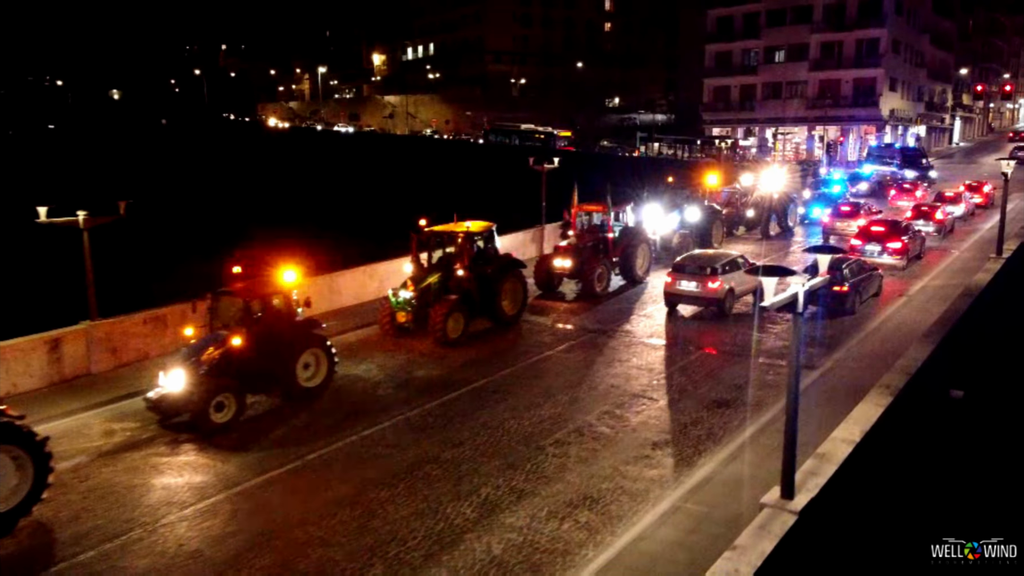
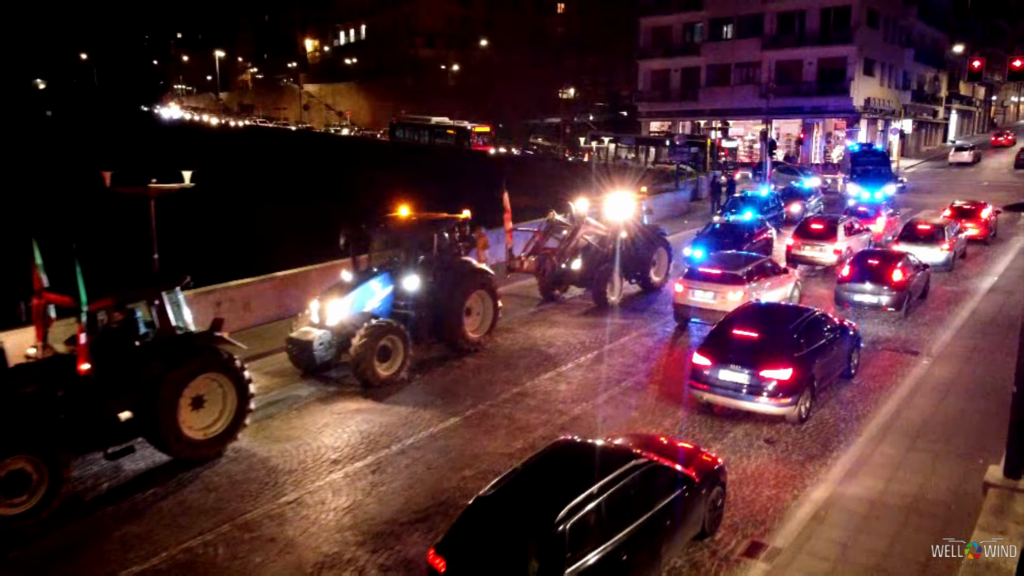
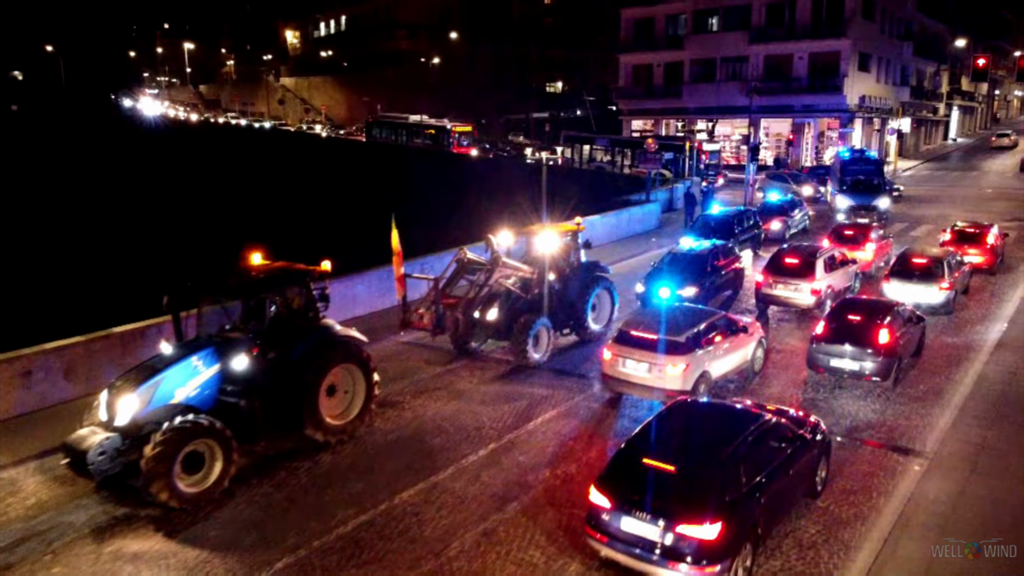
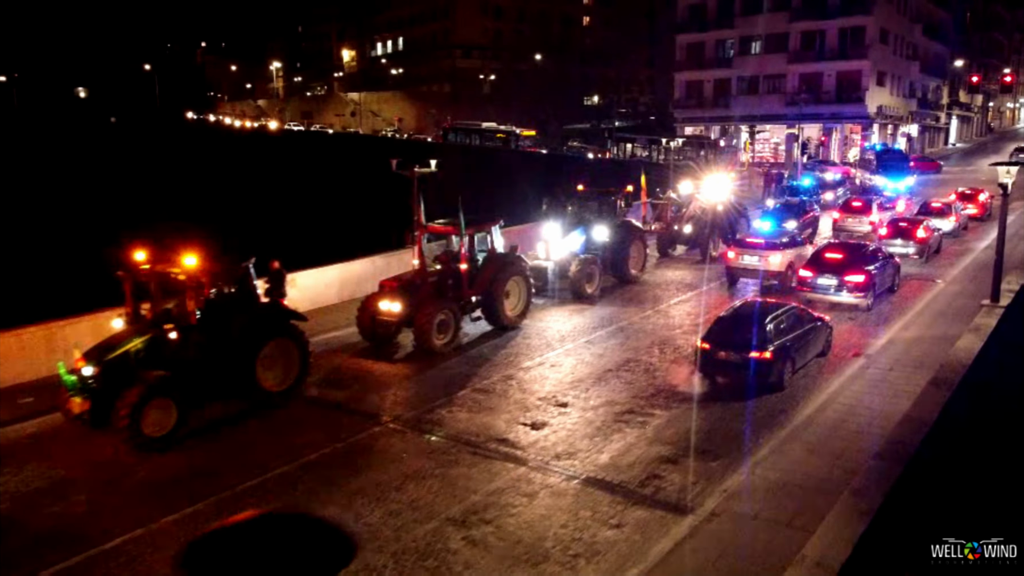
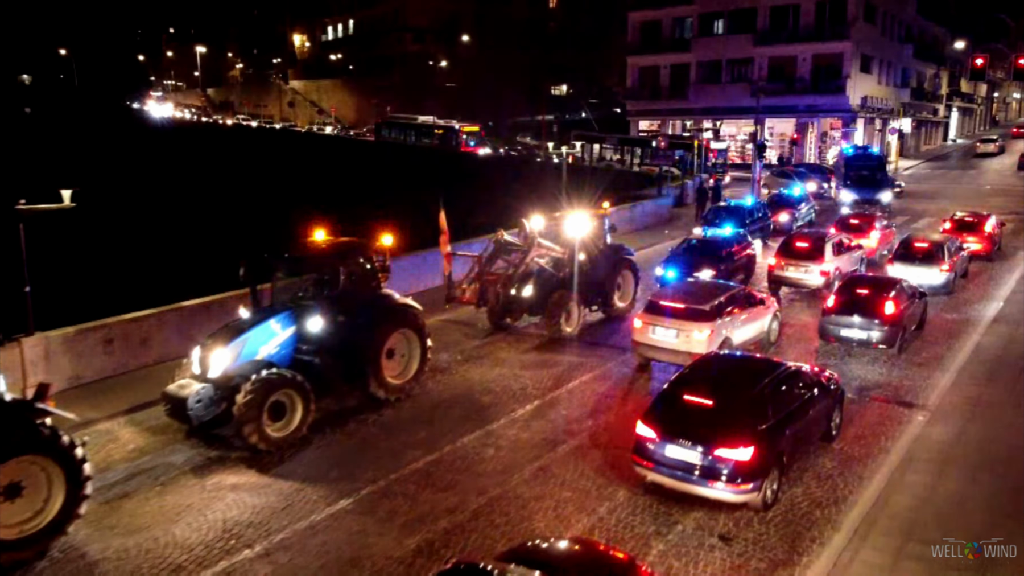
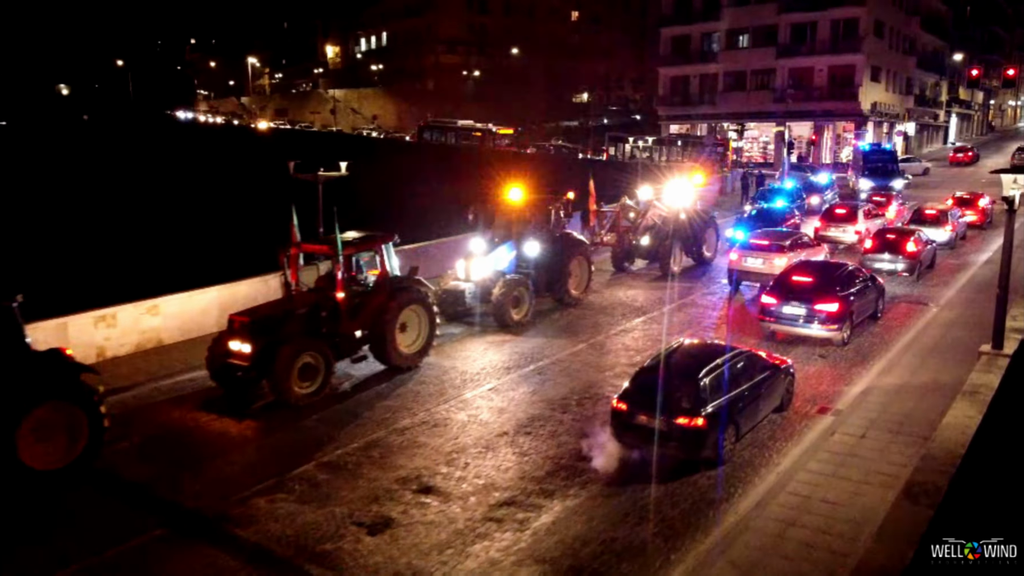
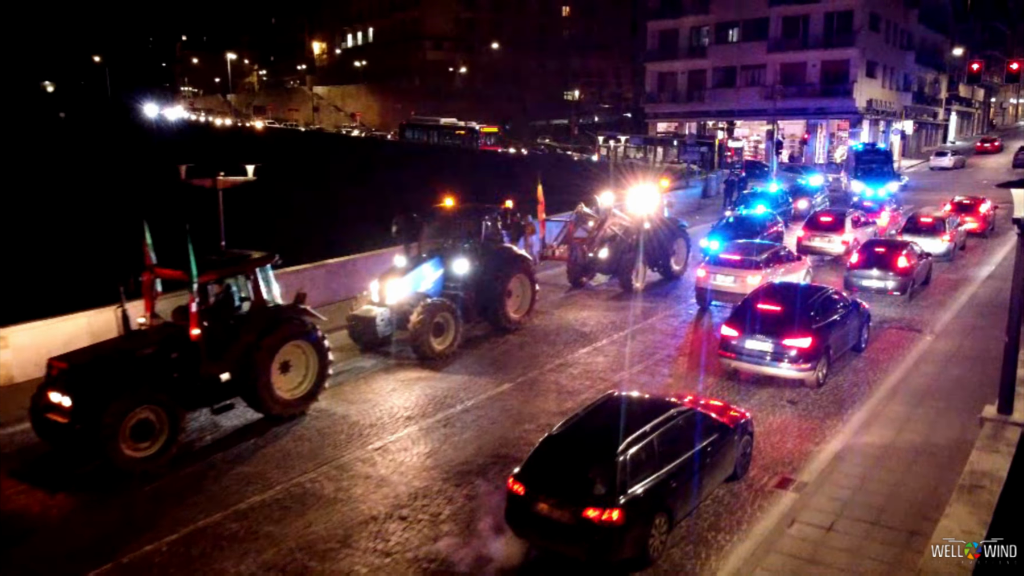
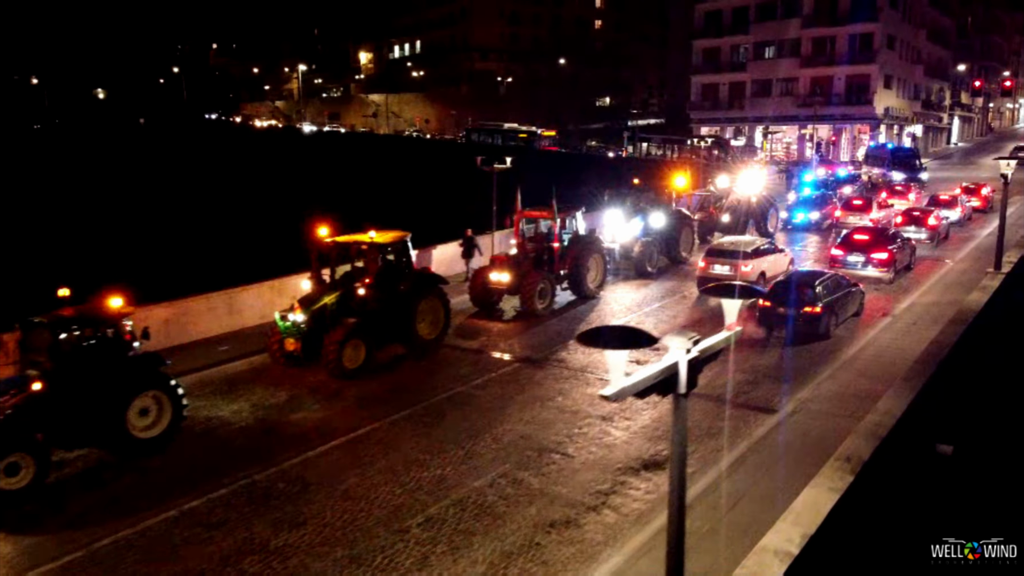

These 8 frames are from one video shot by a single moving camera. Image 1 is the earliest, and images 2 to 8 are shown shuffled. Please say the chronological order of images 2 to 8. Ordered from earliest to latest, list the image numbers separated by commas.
8, 4, 6, 7, 2, 5, 3
